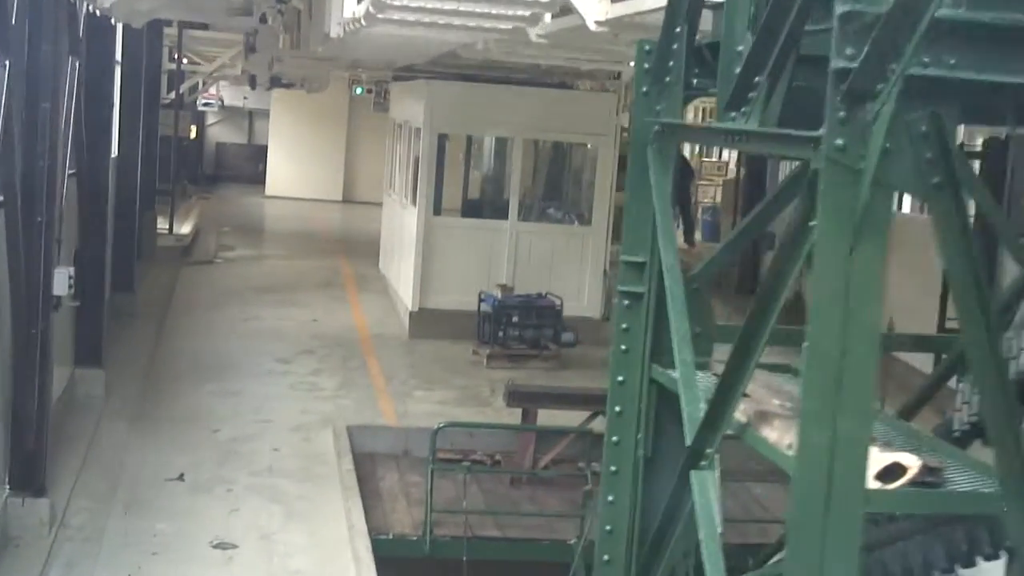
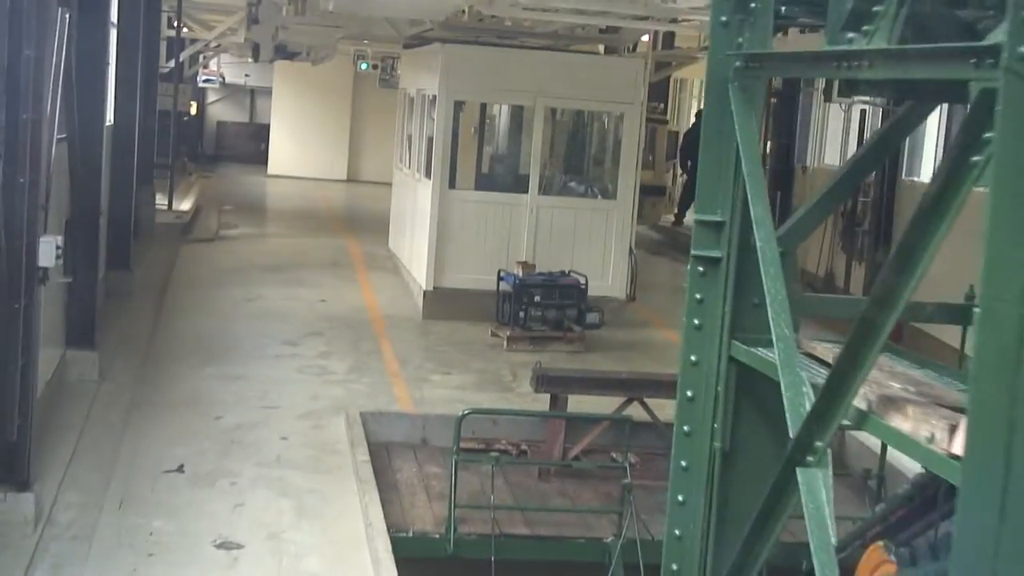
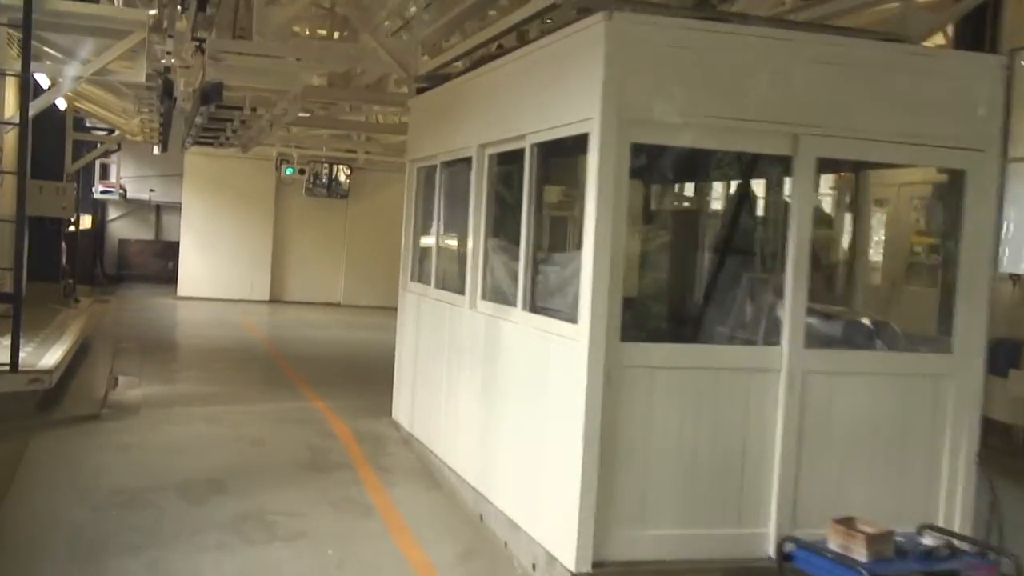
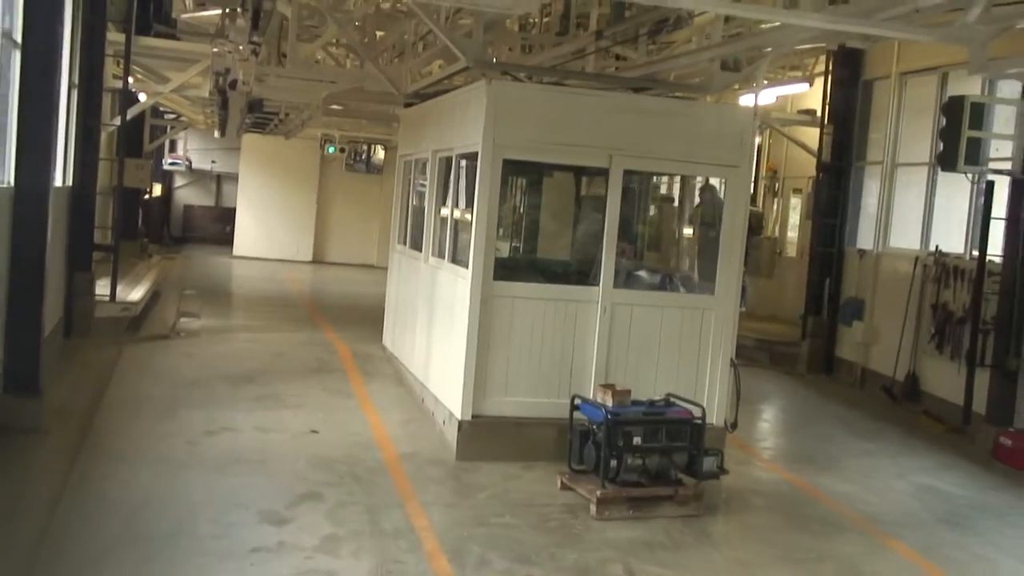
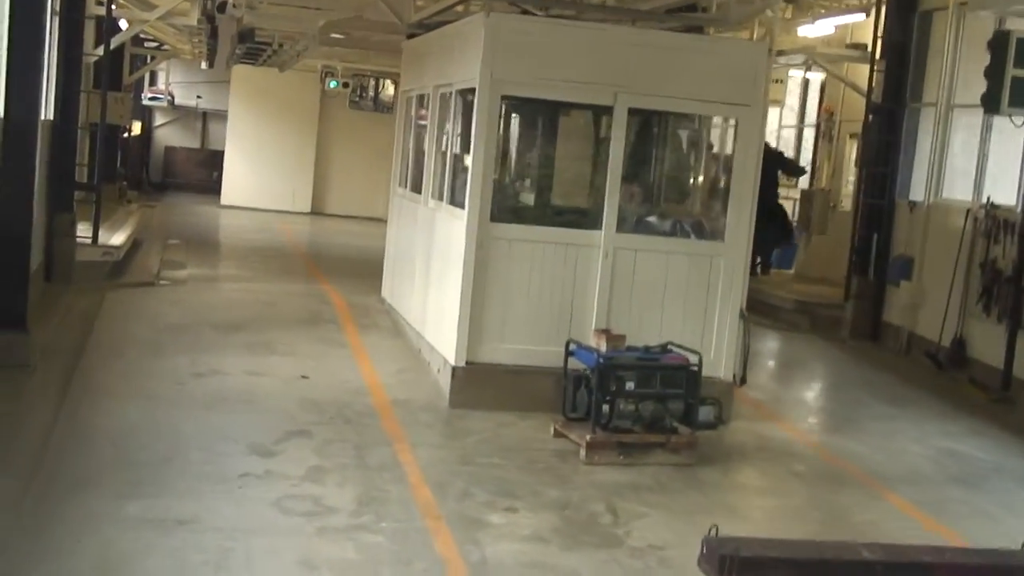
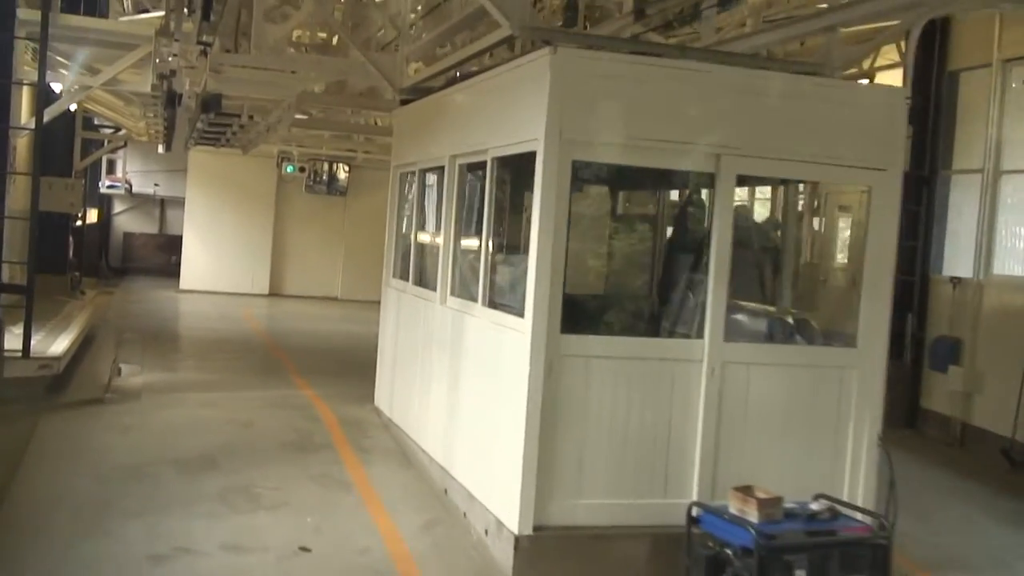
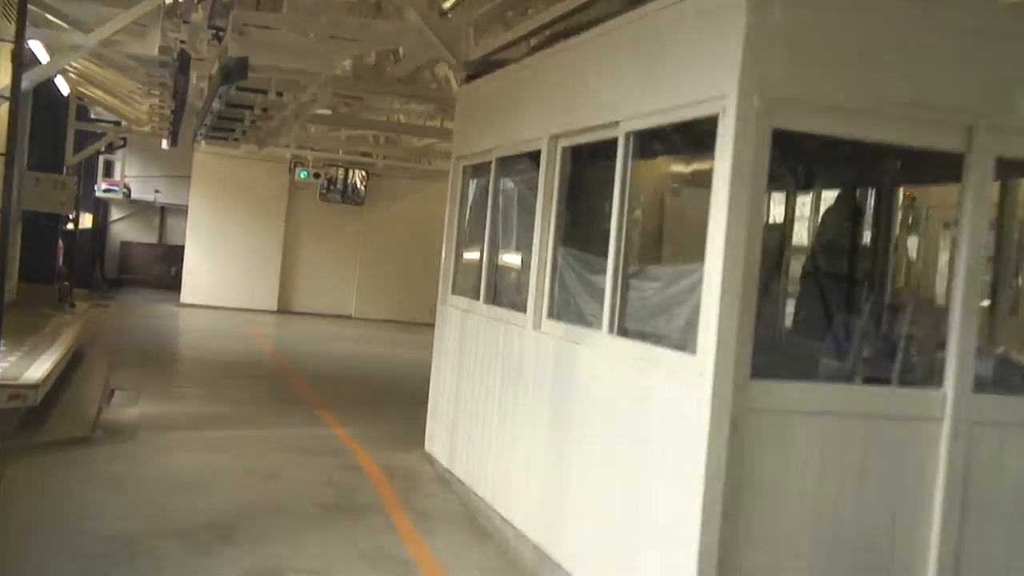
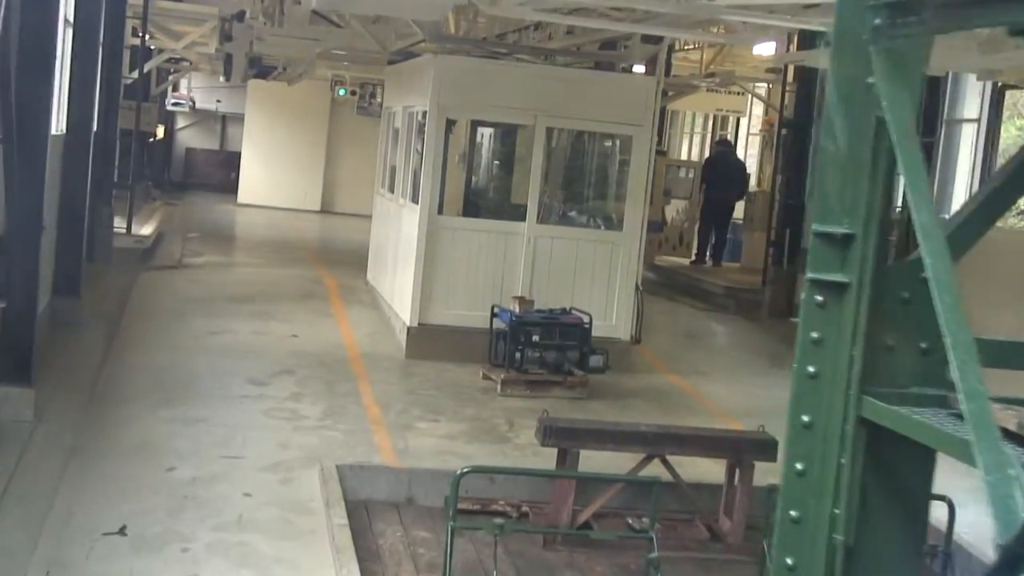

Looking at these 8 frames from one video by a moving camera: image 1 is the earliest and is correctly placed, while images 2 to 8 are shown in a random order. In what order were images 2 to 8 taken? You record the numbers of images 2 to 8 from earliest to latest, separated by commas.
2, 8, 5, 4, 6, 3, 7
